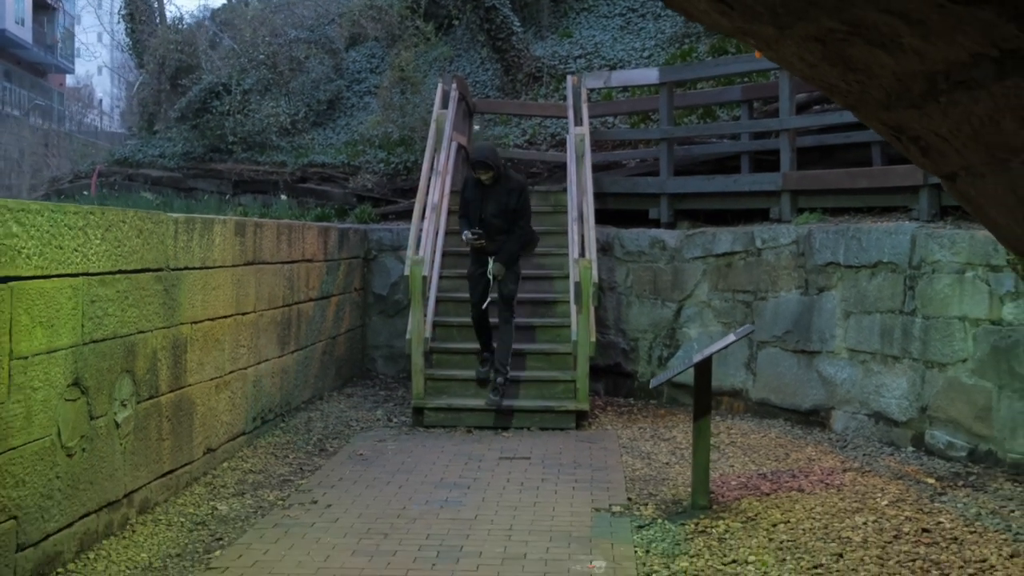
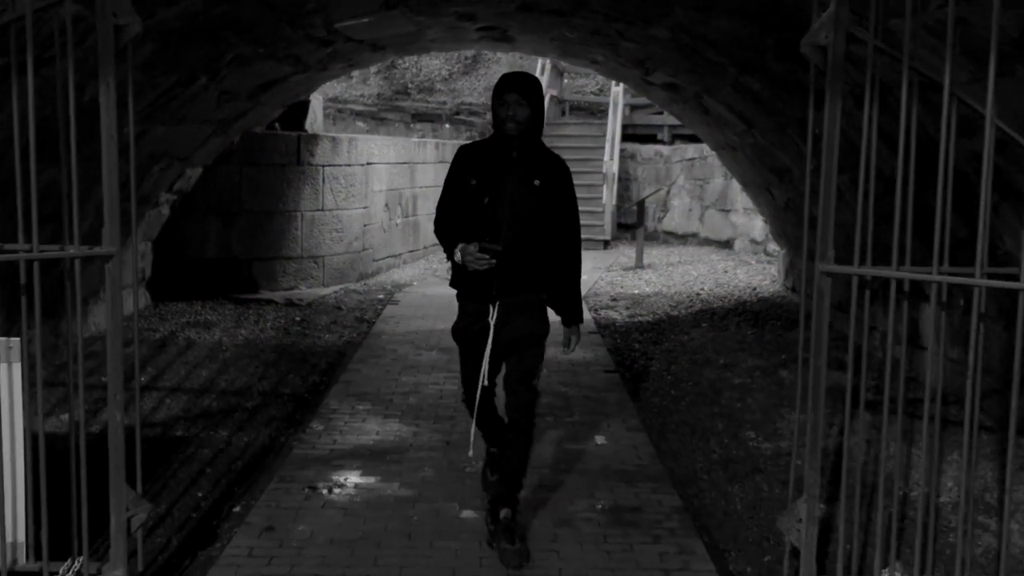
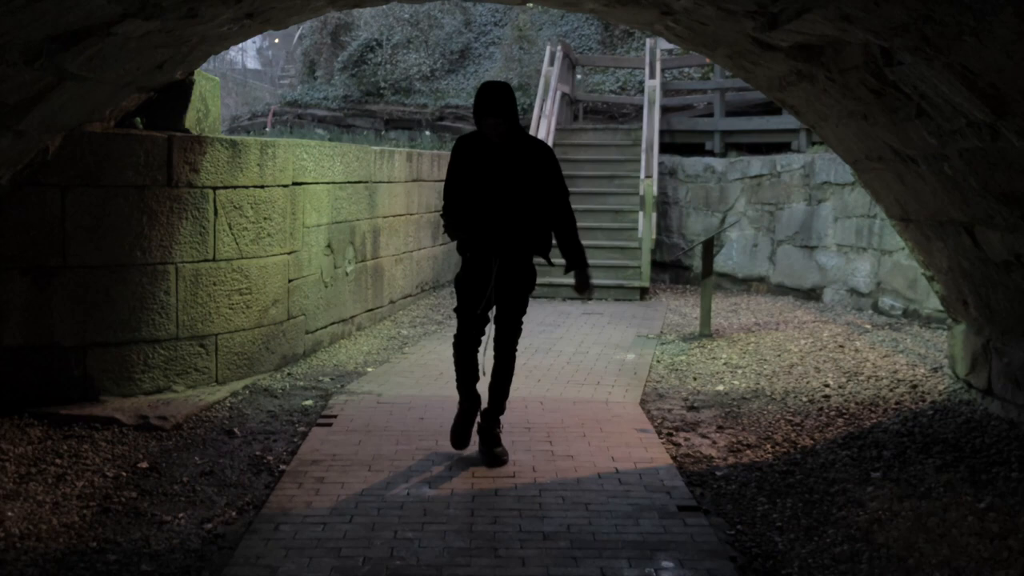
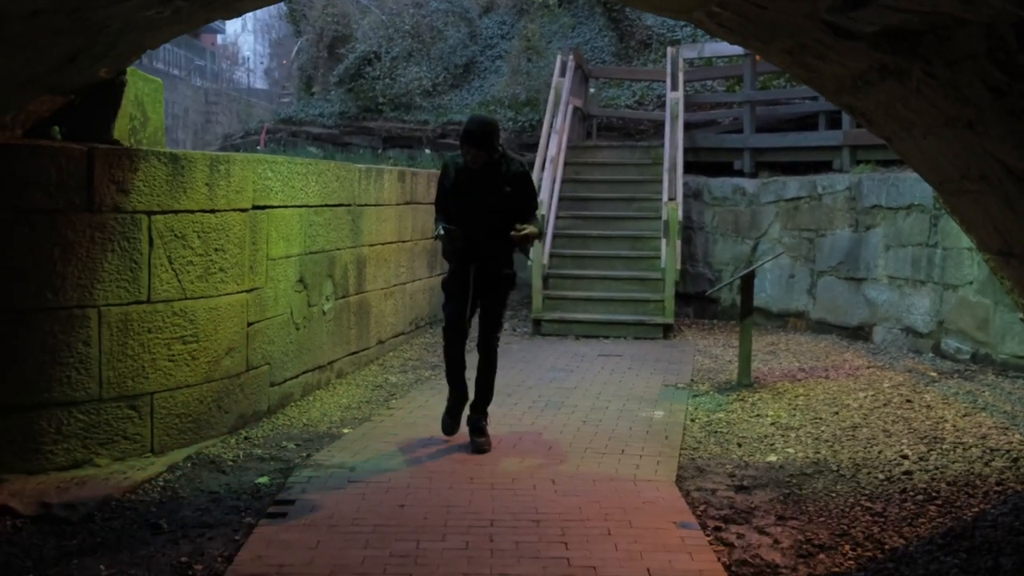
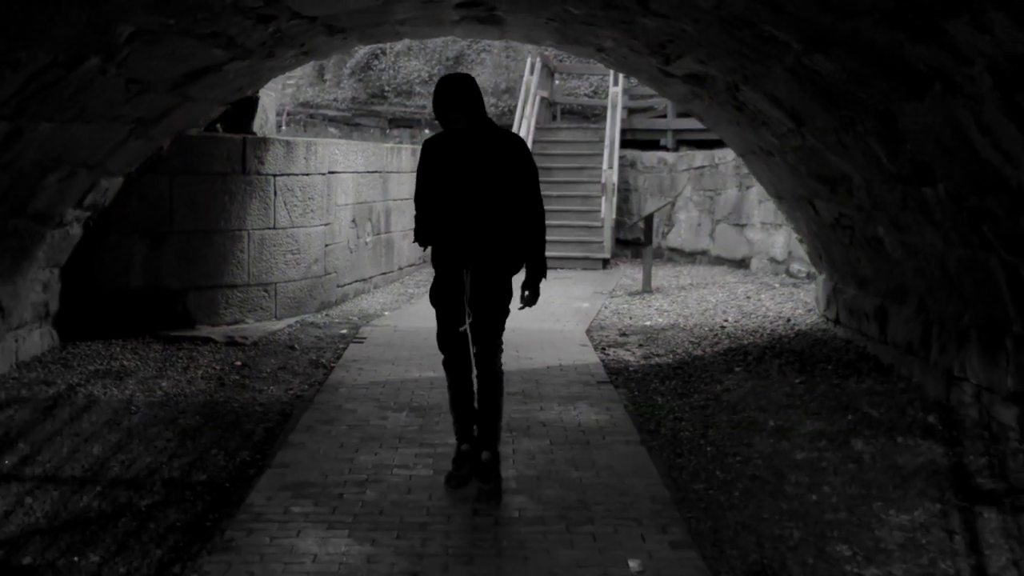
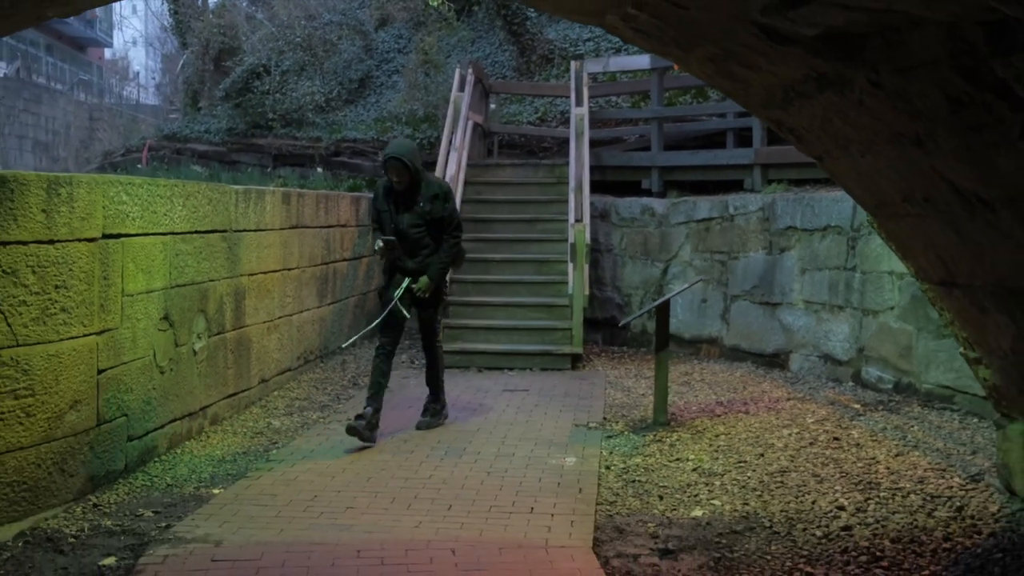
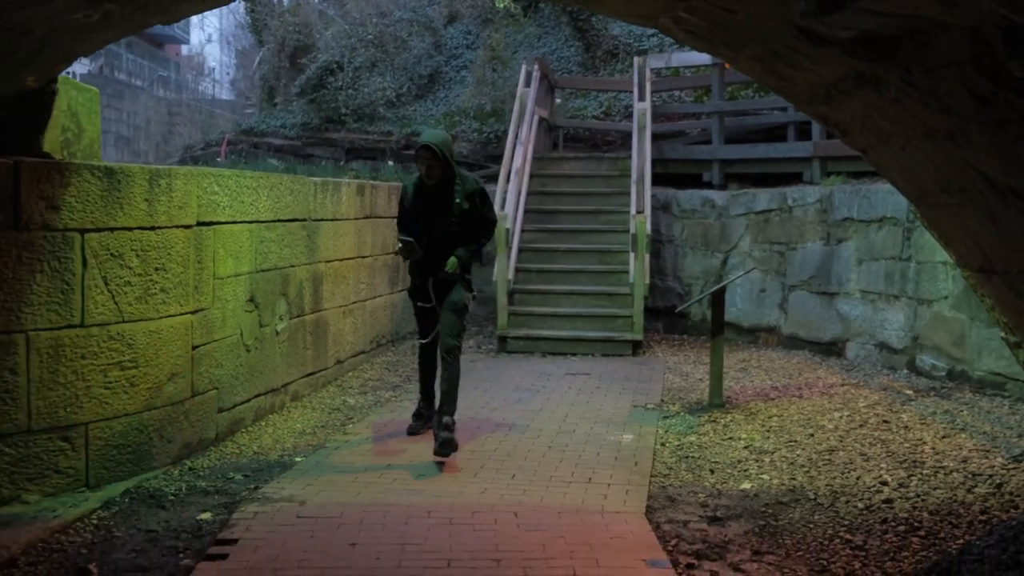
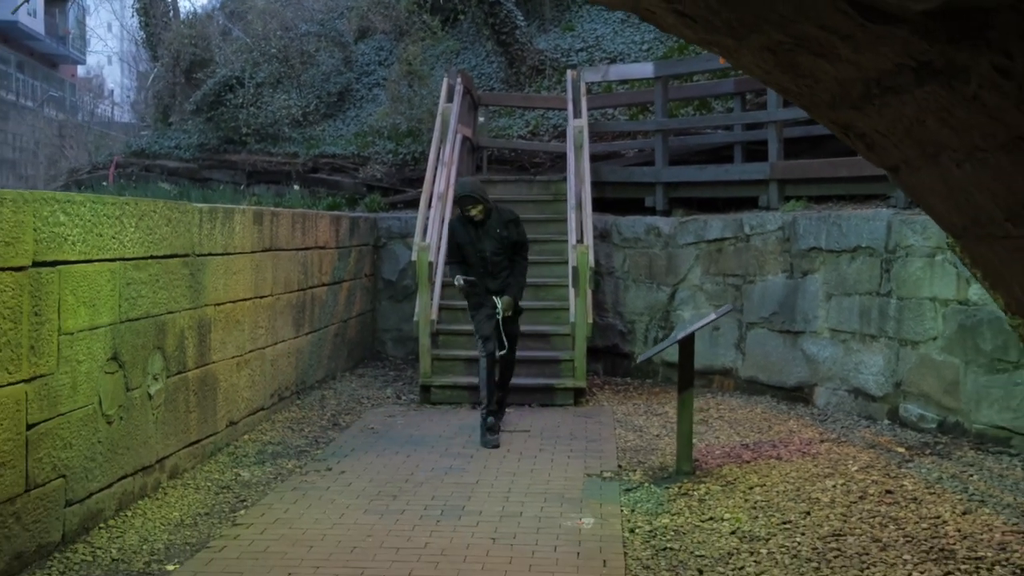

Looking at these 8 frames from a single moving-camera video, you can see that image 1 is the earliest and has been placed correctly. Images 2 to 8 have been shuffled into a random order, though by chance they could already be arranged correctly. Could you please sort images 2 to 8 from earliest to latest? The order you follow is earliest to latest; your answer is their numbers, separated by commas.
8, 6, 7, 4, 3, 5, 2
